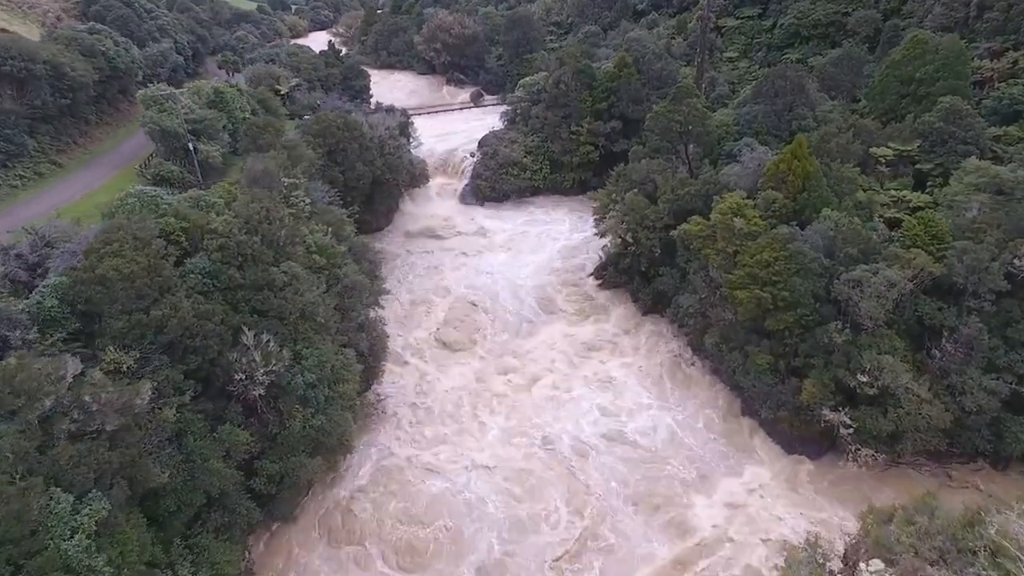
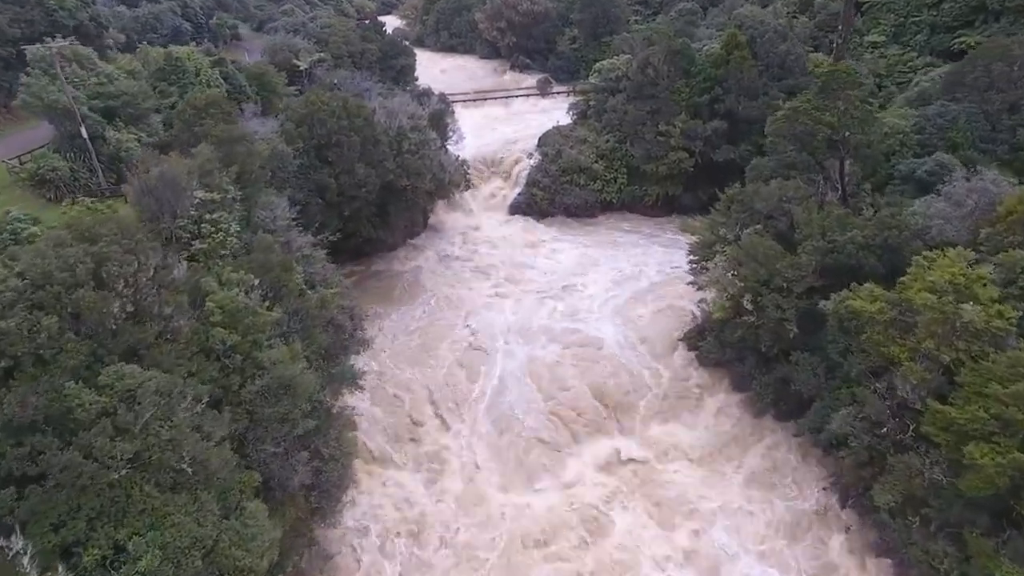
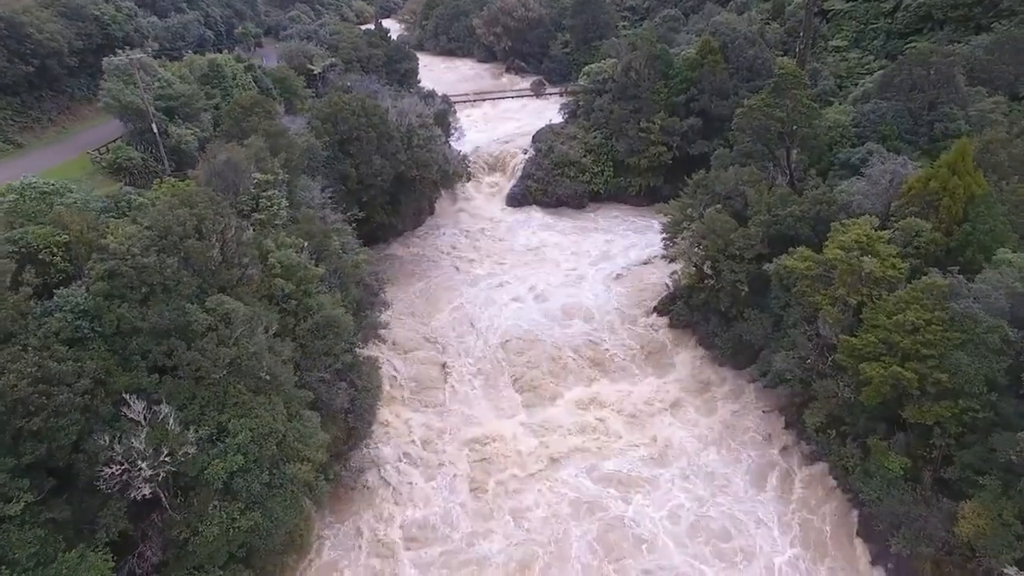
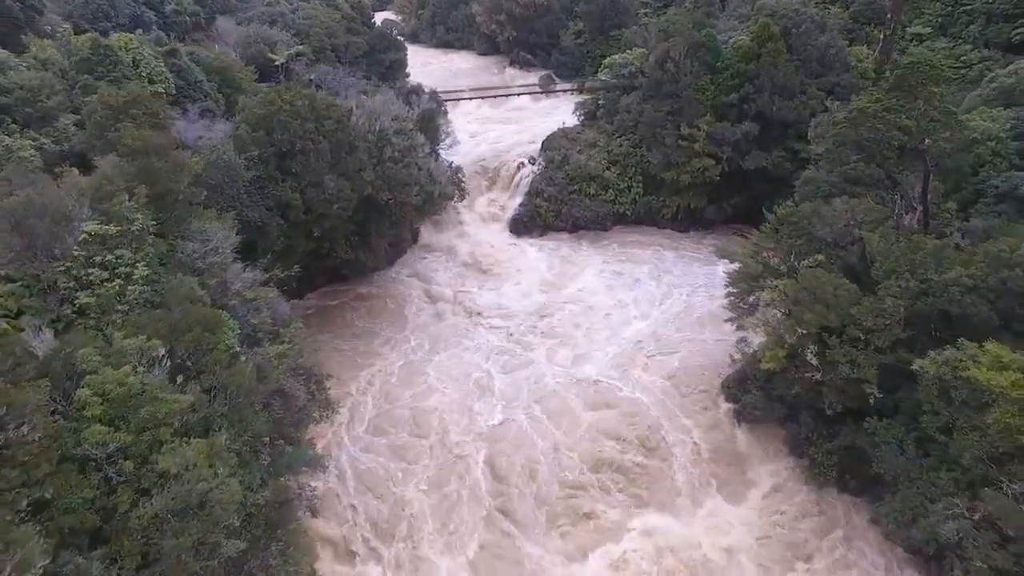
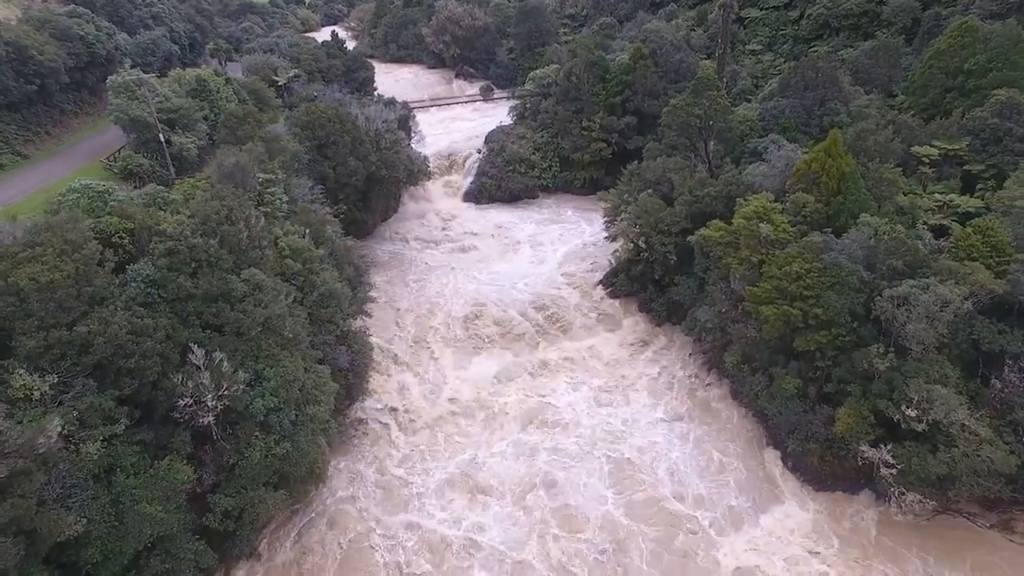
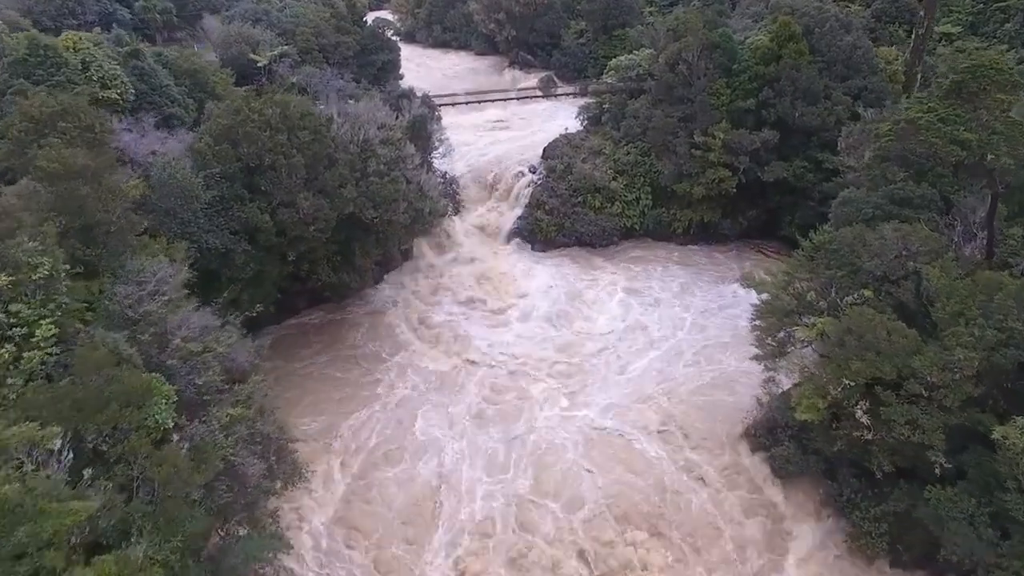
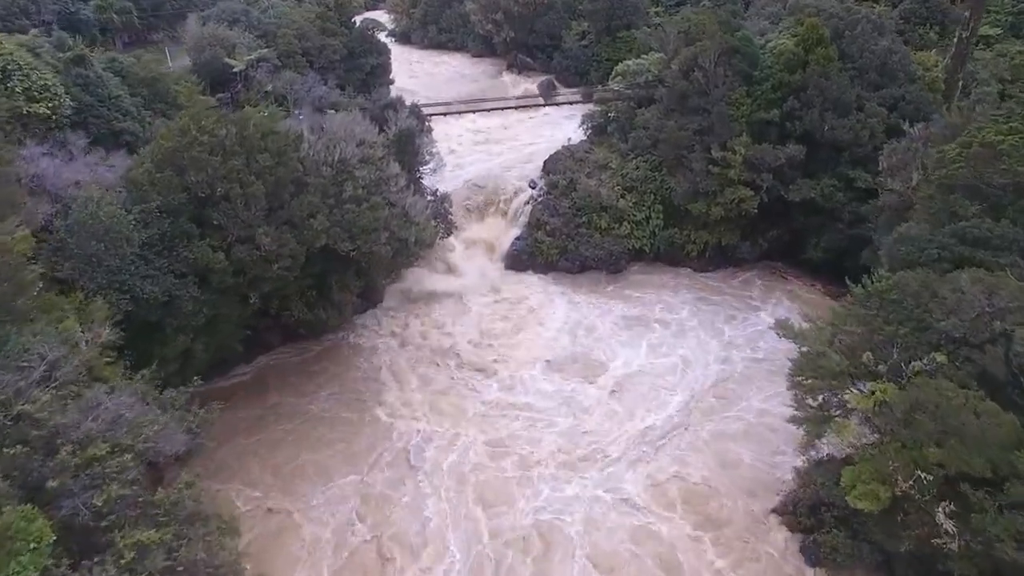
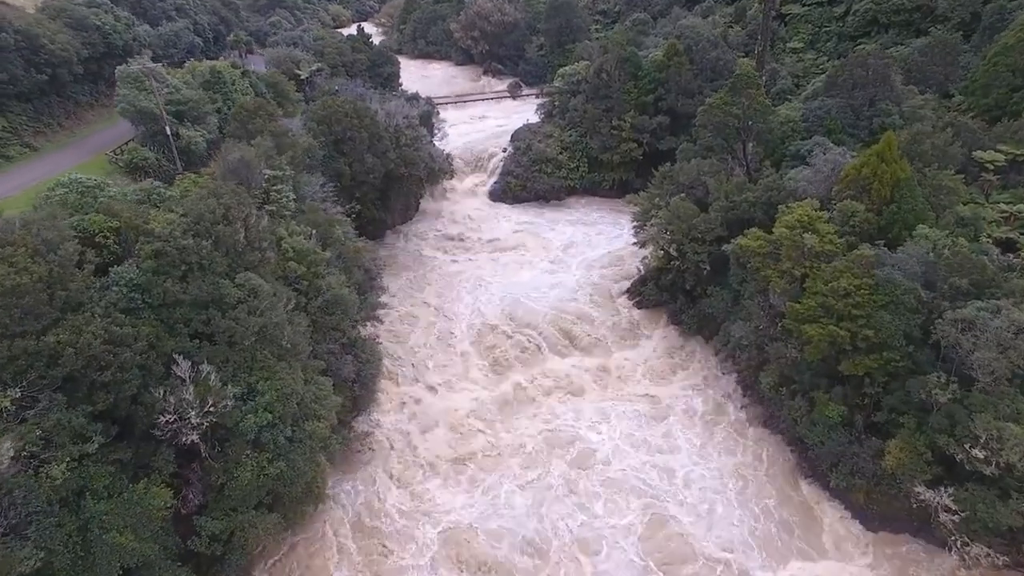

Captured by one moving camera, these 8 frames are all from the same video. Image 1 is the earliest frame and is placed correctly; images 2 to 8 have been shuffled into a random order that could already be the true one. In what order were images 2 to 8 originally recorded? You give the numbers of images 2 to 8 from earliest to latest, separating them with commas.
5, 8, 3, 2, 4, 6, 7
